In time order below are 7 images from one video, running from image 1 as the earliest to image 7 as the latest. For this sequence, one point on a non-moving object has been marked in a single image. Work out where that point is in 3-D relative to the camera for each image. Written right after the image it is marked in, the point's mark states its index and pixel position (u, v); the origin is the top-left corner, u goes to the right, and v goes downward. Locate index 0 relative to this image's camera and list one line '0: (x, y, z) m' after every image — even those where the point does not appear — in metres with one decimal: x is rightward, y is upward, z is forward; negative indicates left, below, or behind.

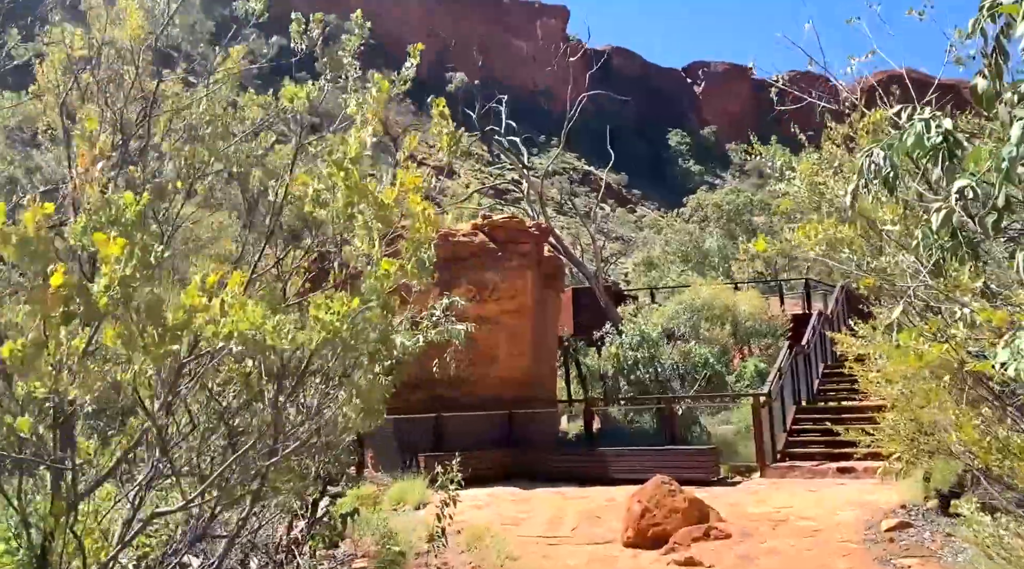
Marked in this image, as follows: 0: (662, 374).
0: (+2.7, -1.6, +16.5) m
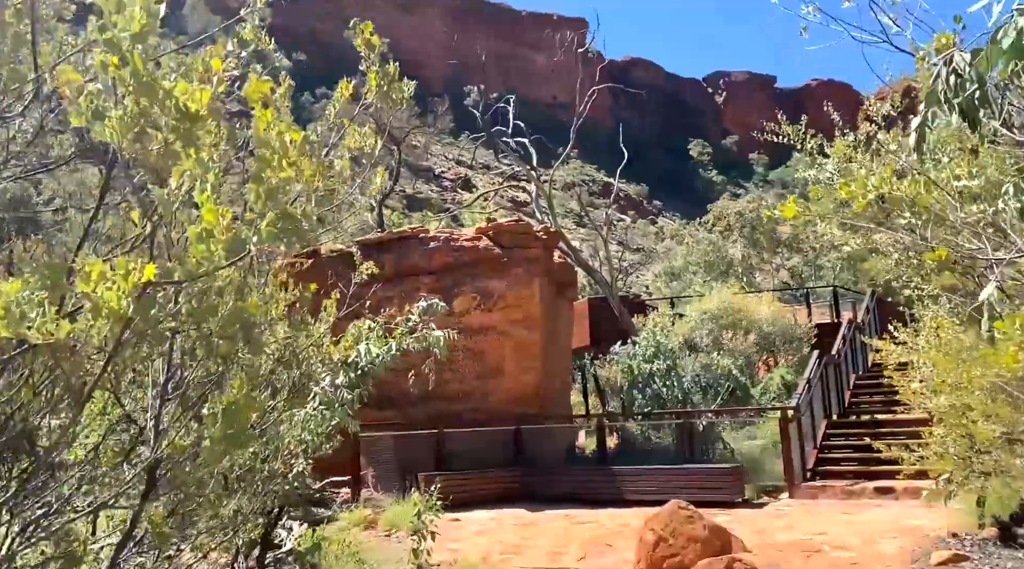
0: (+2.9, -1.7, +15.6) m
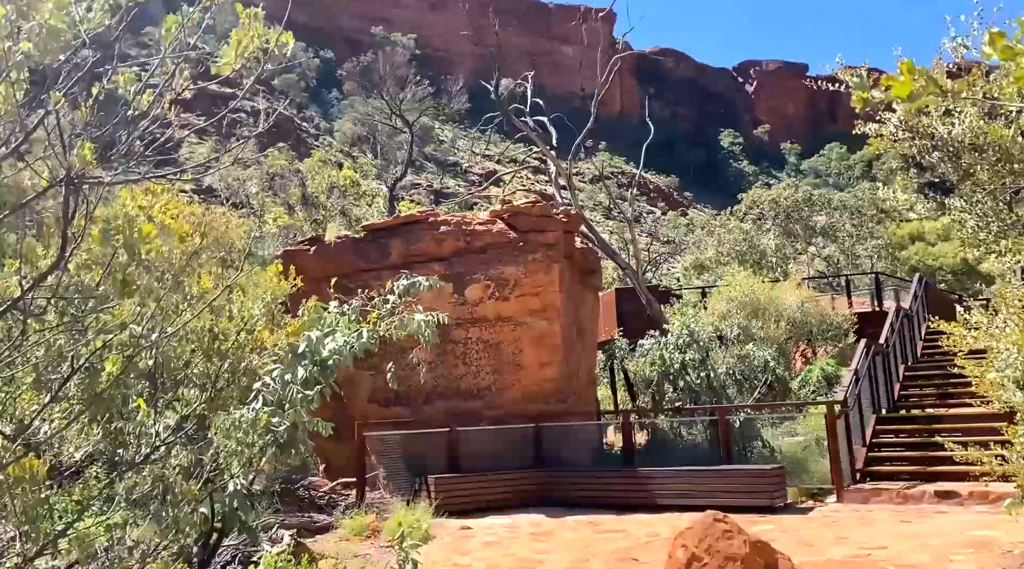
0: (+3.3, -1.5, +14.6) m
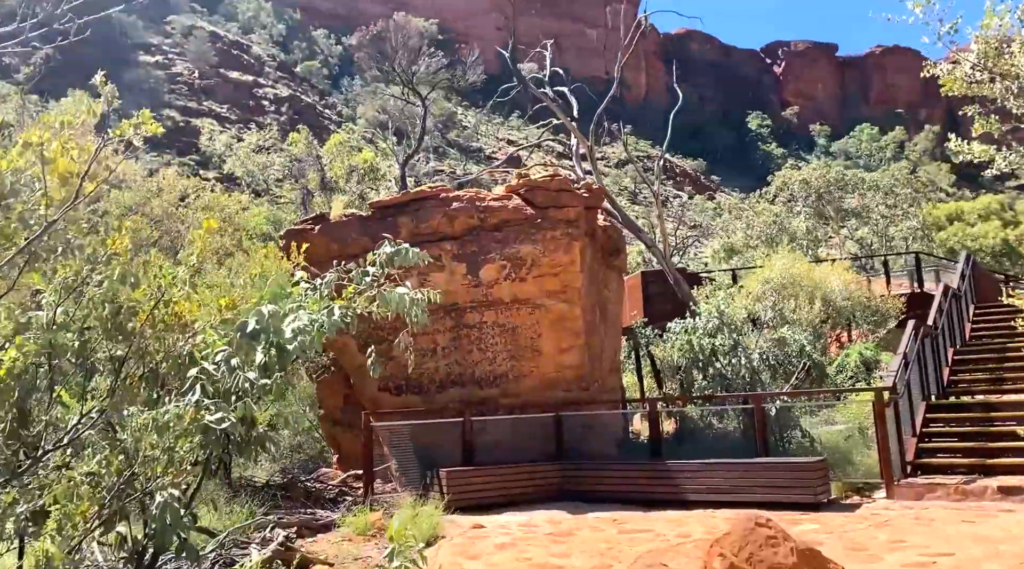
0: (+3.6, -1.2, +13.8) m
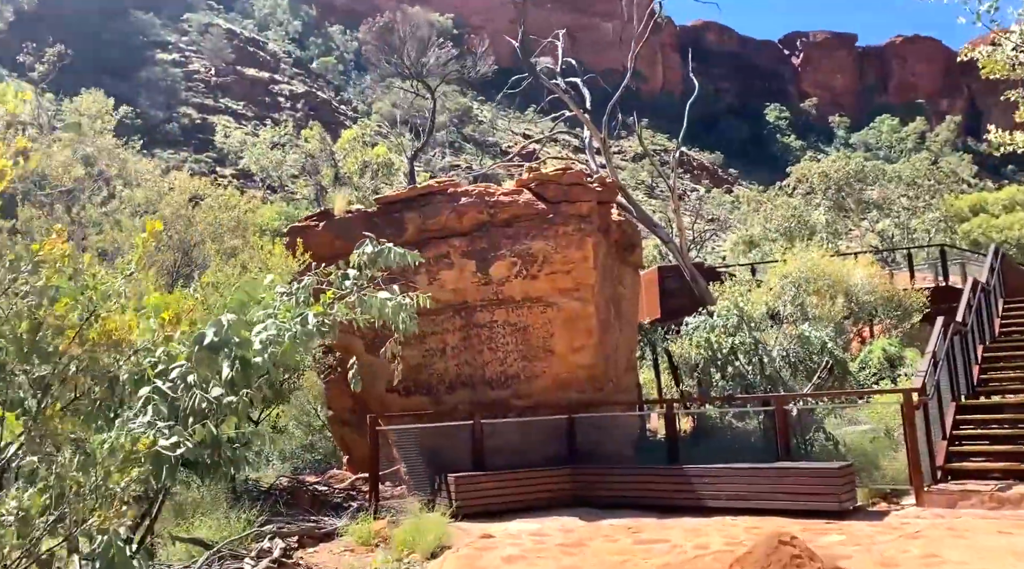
0: (+3.8, -1.1, +13.4) m
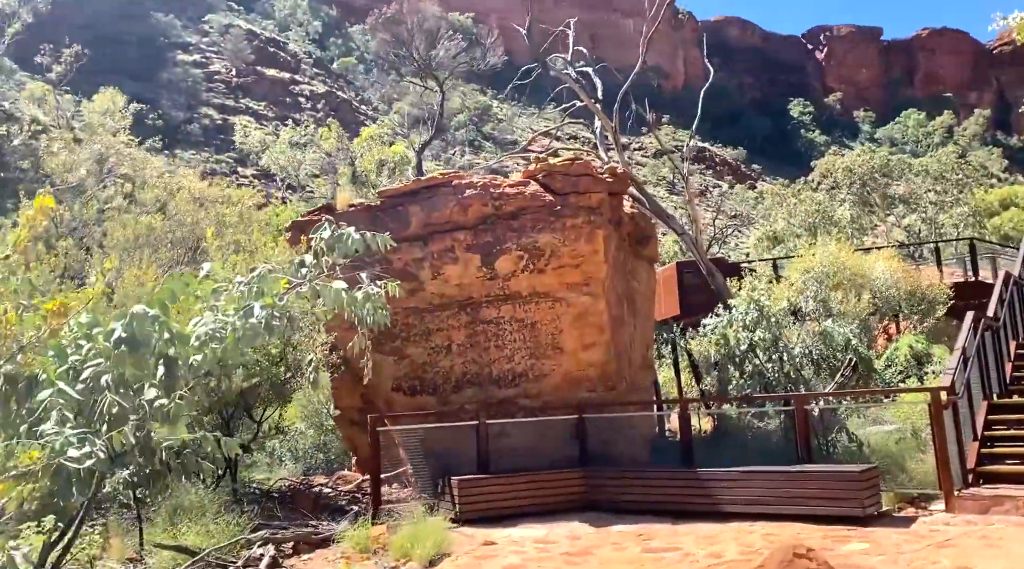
0: (+3.9, -1.1, +12.9) m
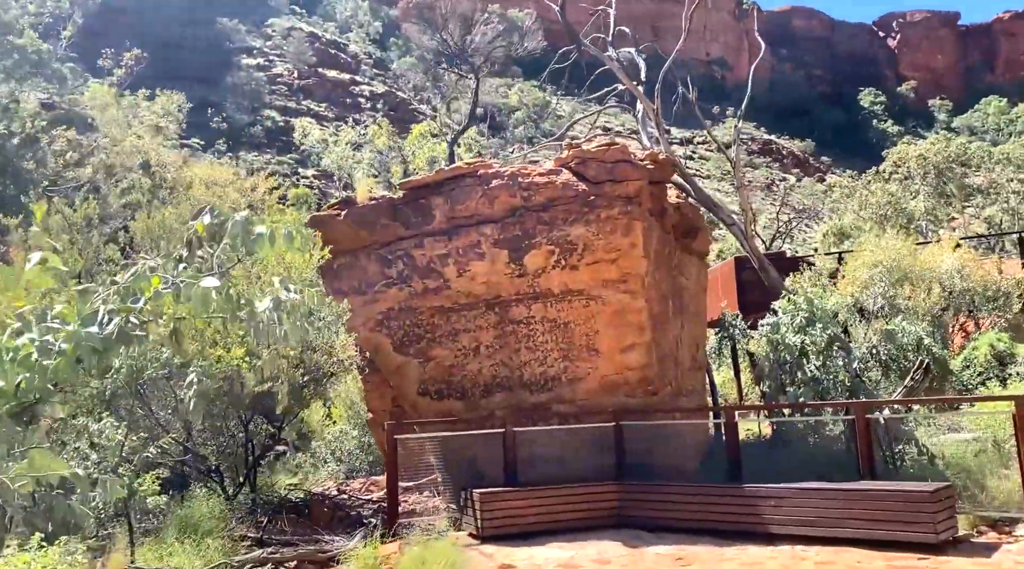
0: (+4.5, -1.0, +11.8) m
